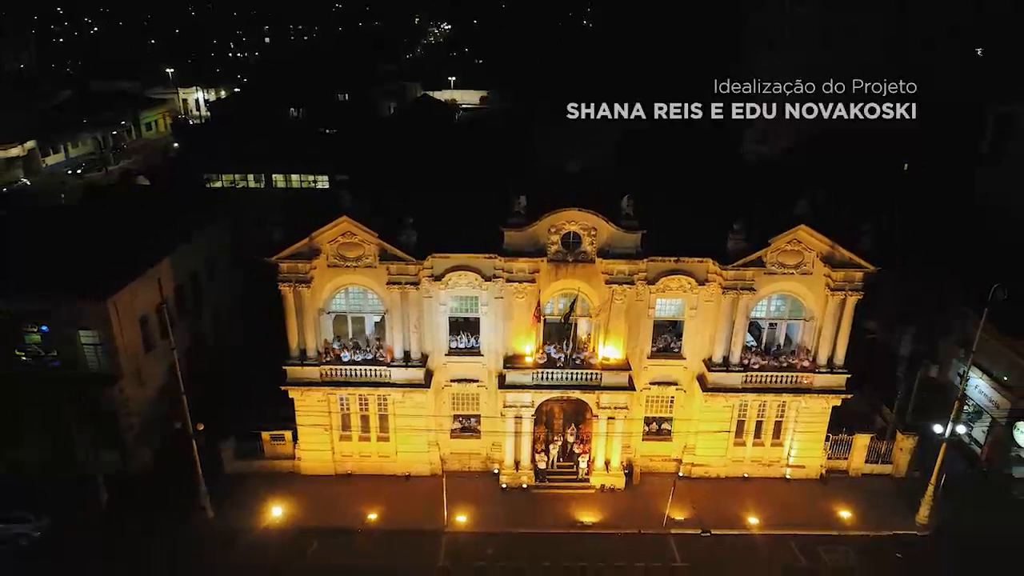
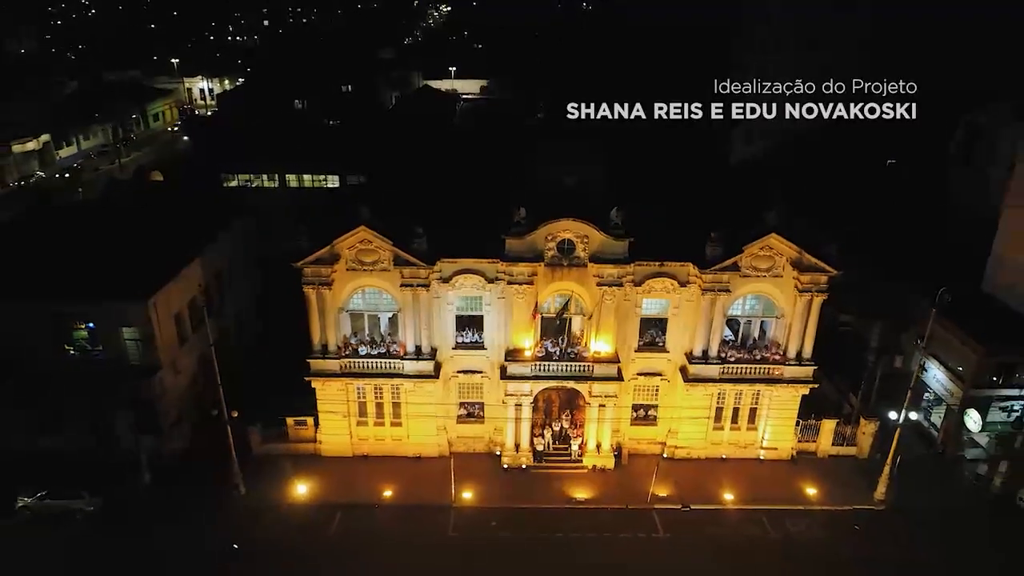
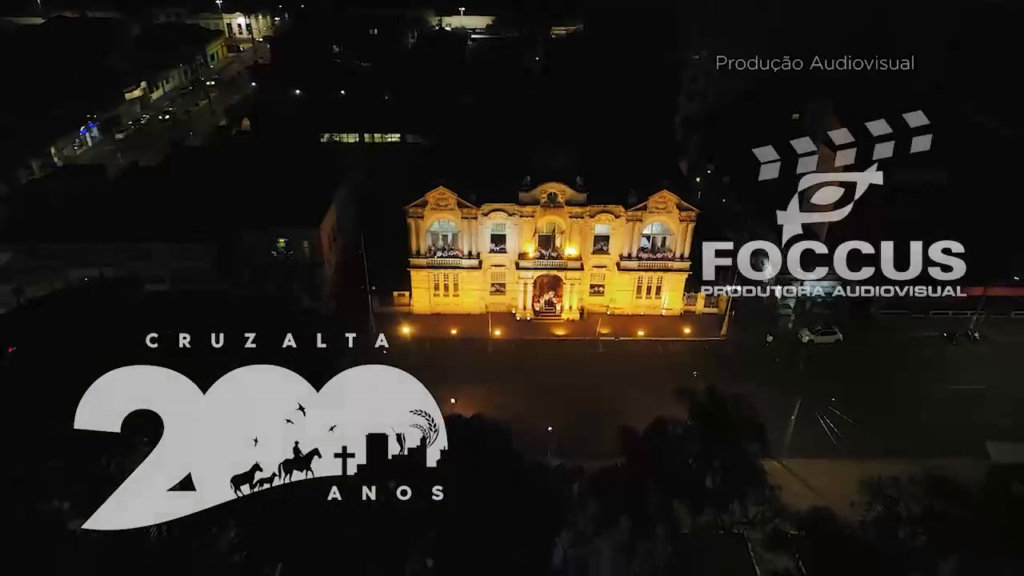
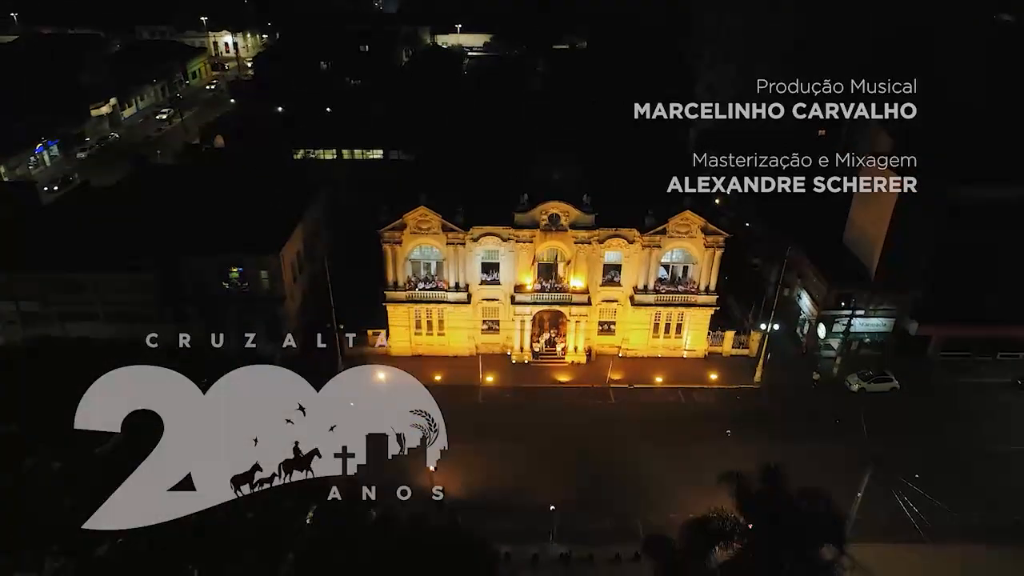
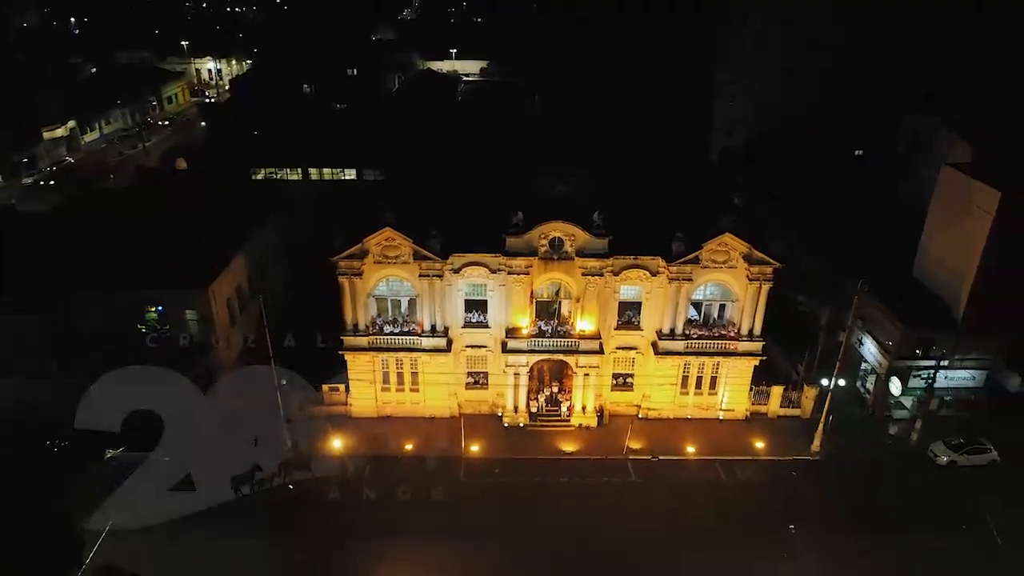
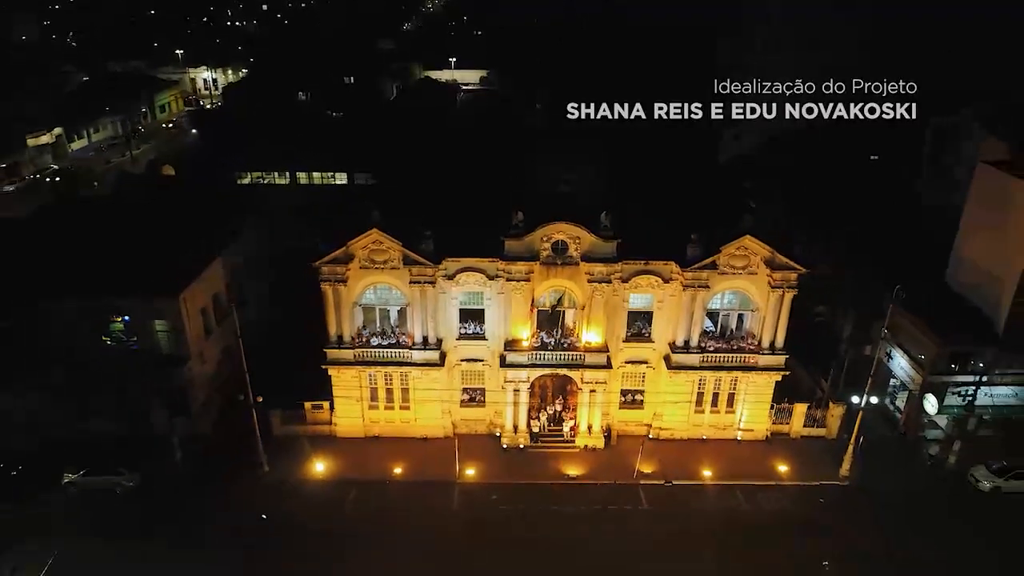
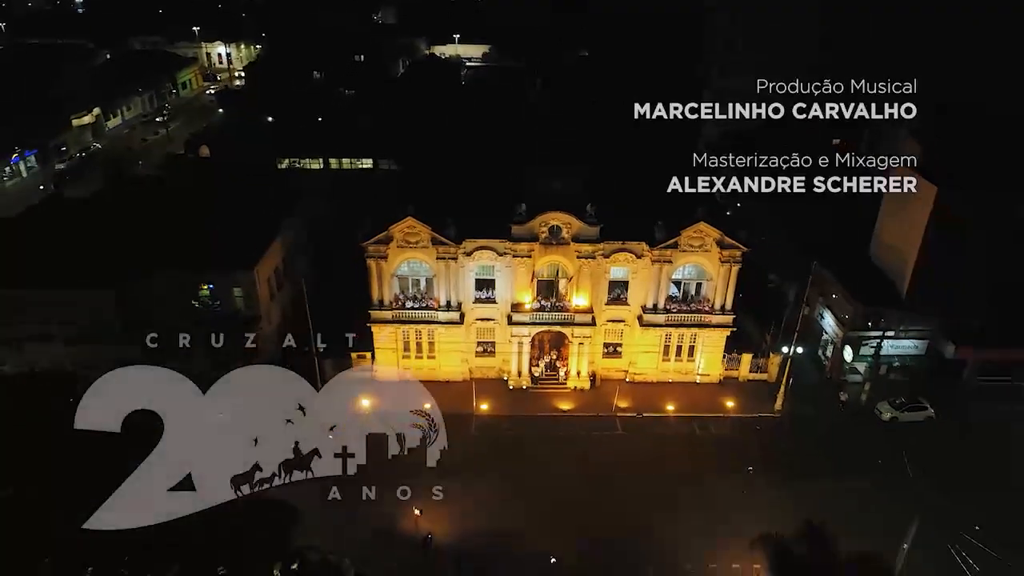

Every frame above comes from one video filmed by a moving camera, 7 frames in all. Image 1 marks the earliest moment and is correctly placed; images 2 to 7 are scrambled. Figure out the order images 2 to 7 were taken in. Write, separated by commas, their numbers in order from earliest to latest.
2, 6, 5, 7, 4, 3
